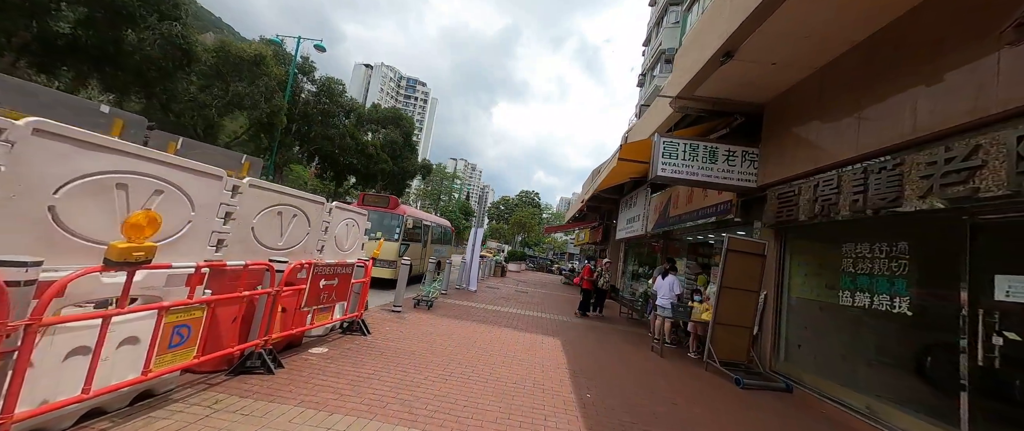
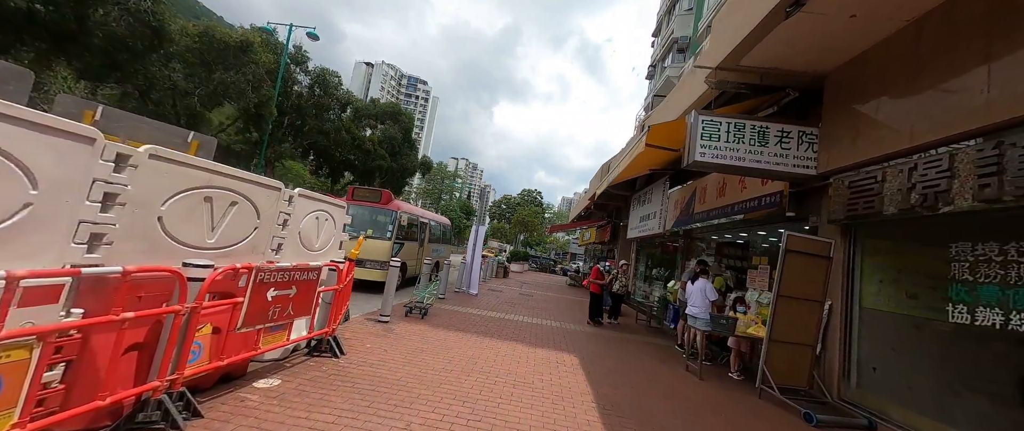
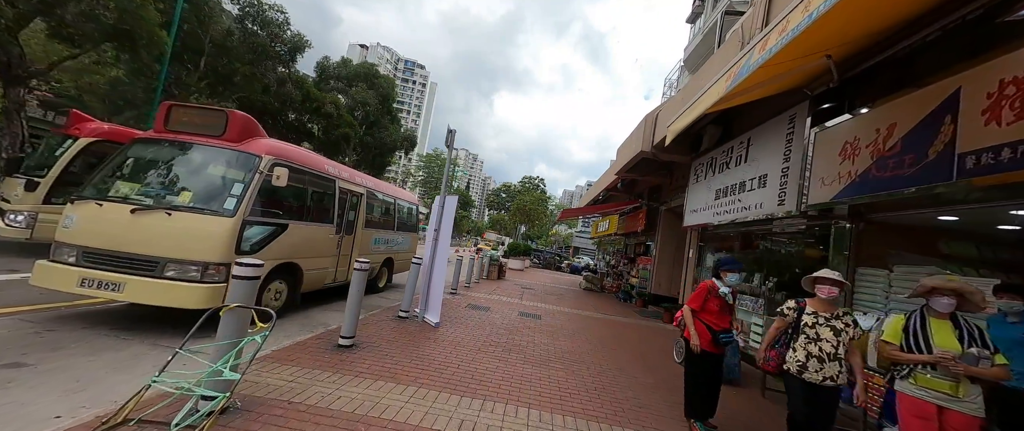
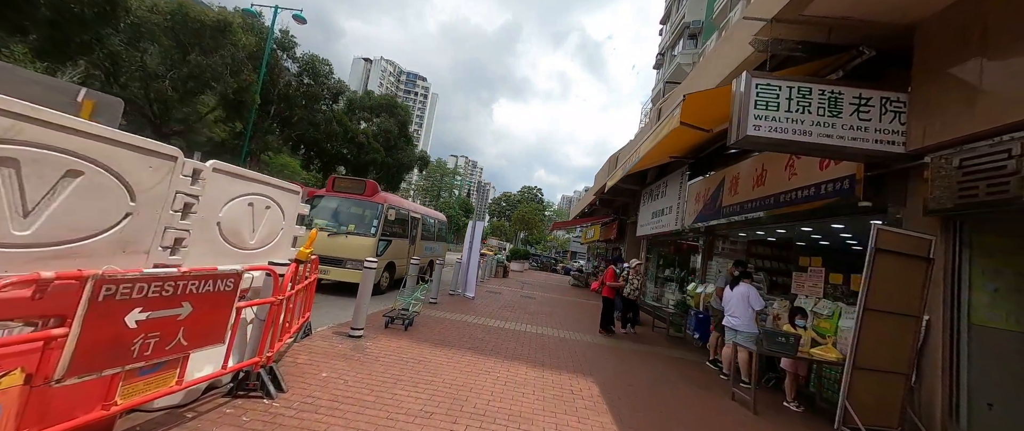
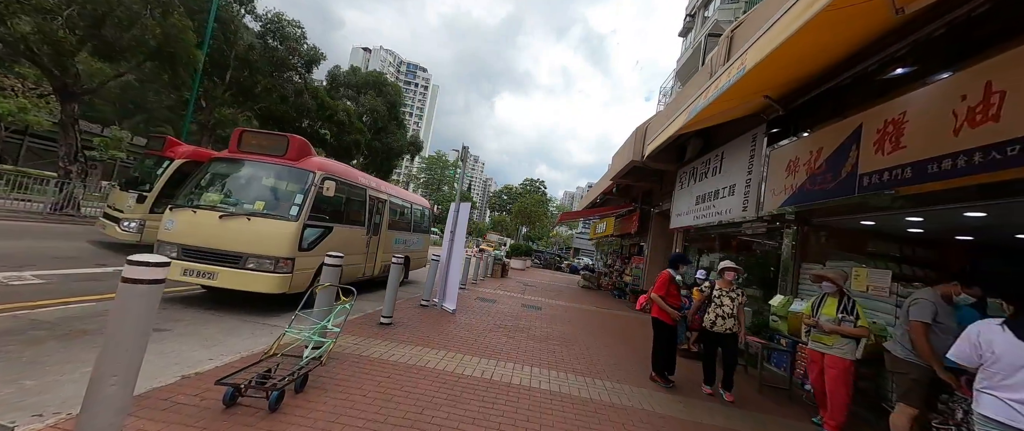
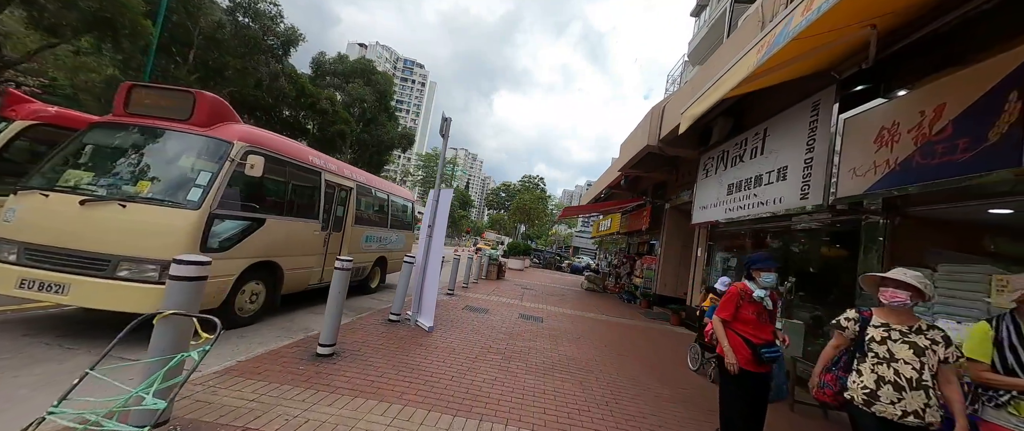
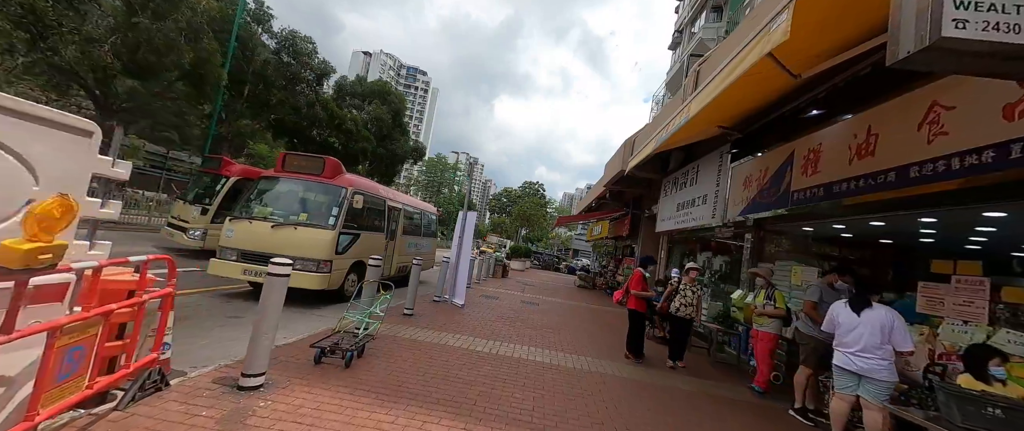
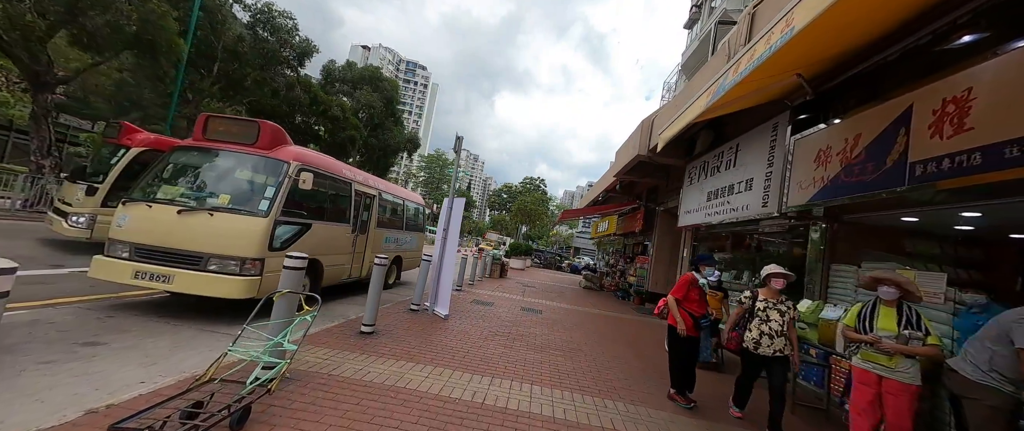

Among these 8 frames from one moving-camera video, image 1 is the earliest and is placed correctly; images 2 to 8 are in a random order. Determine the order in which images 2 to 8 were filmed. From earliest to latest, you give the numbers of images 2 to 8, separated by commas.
2, 4, 7, 5, 8, 3, 6
